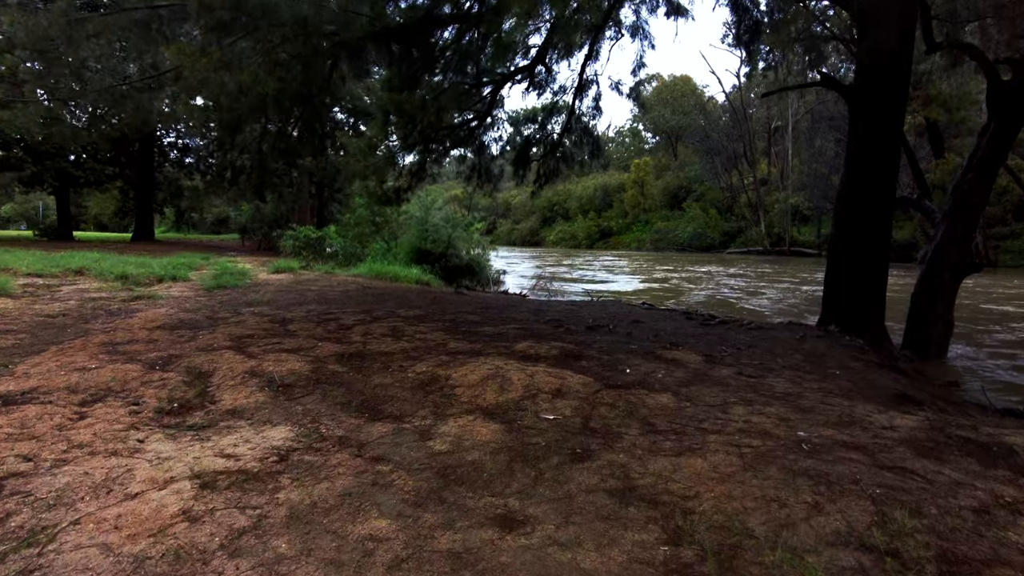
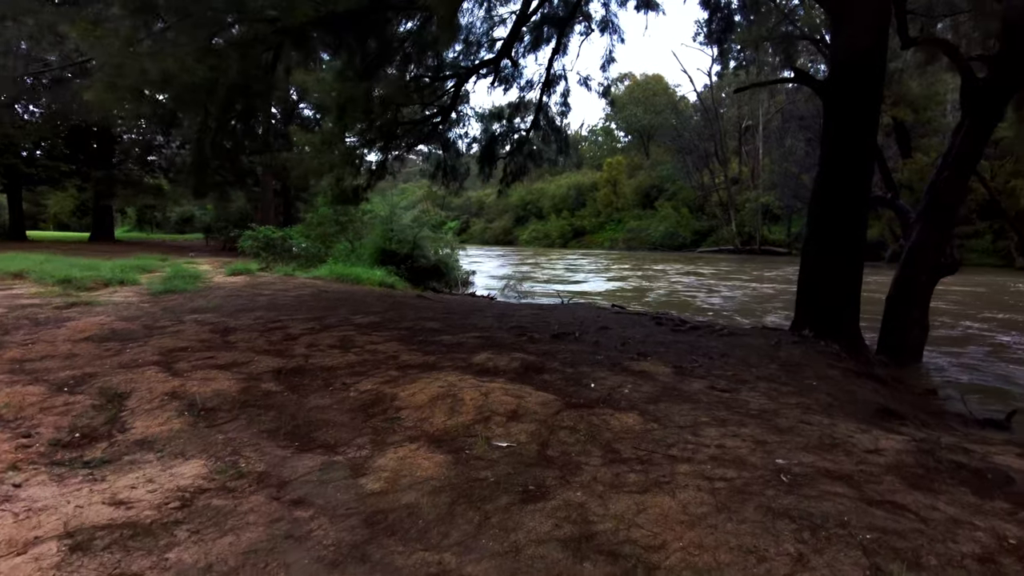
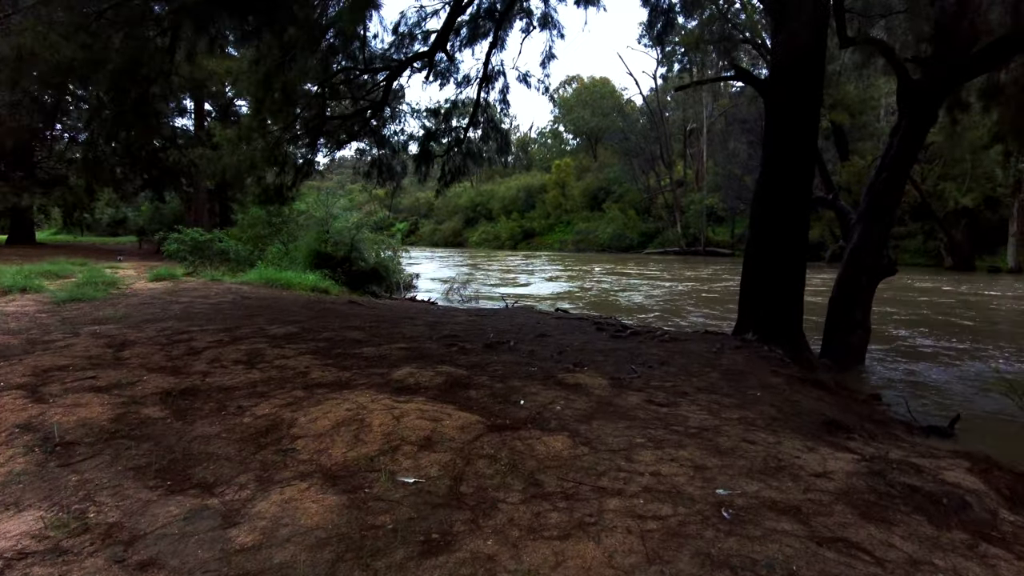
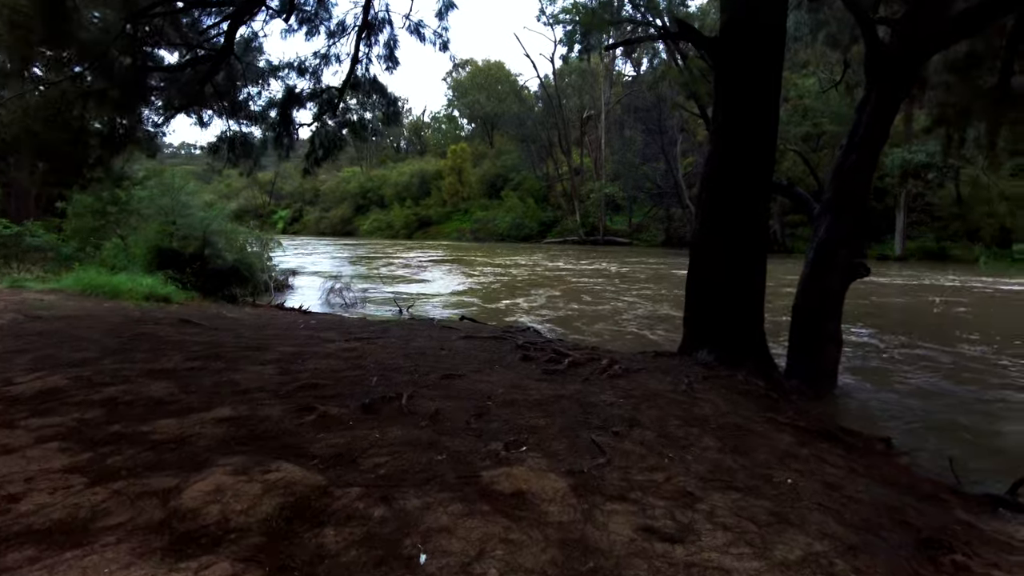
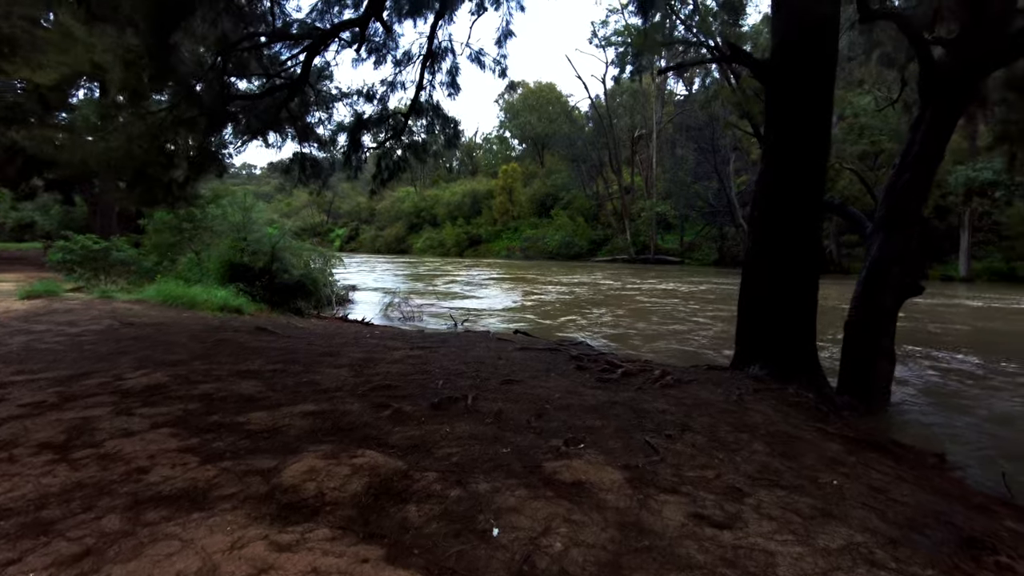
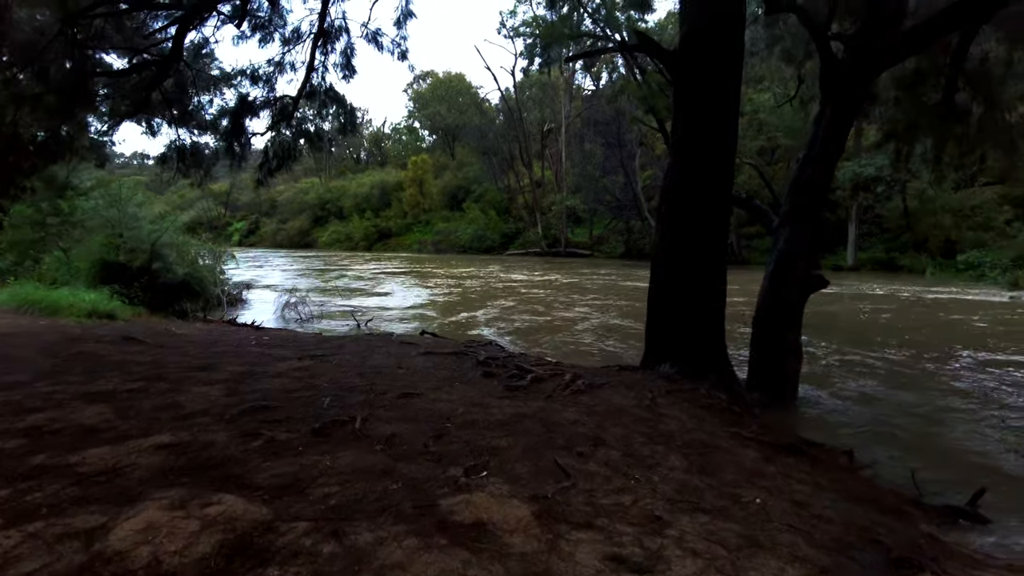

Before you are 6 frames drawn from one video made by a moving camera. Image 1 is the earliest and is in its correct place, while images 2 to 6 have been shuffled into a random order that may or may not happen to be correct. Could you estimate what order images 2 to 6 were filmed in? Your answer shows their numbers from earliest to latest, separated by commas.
2, 3, 5, 4, 6
